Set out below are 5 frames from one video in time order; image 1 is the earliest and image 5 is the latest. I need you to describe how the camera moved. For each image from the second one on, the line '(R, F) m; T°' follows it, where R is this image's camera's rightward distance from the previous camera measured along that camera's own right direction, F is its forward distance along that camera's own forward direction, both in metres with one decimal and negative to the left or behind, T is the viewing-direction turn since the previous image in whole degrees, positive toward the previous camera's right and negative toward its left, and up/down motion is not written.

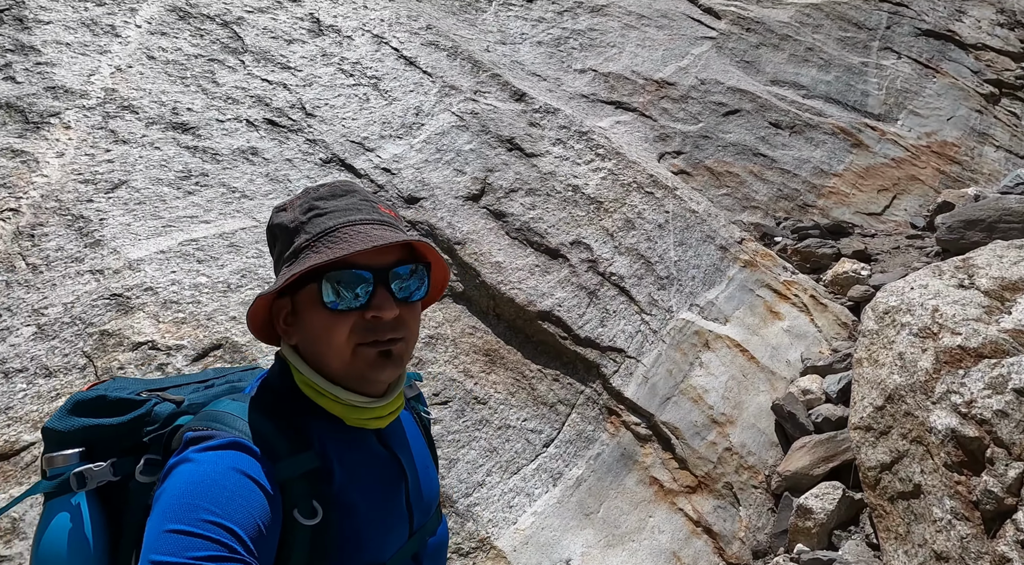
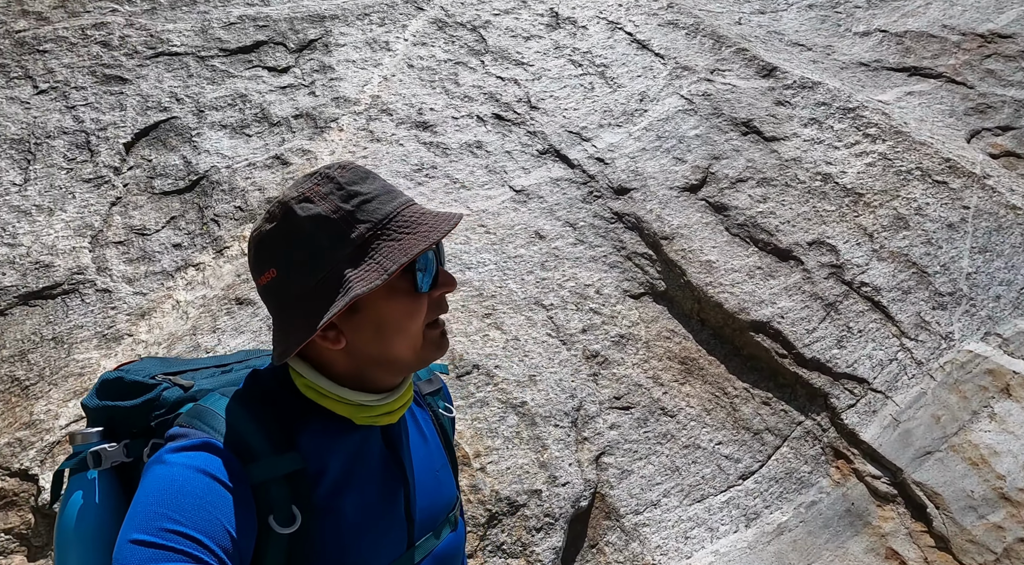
(+0.9, +0.4) m; -32°
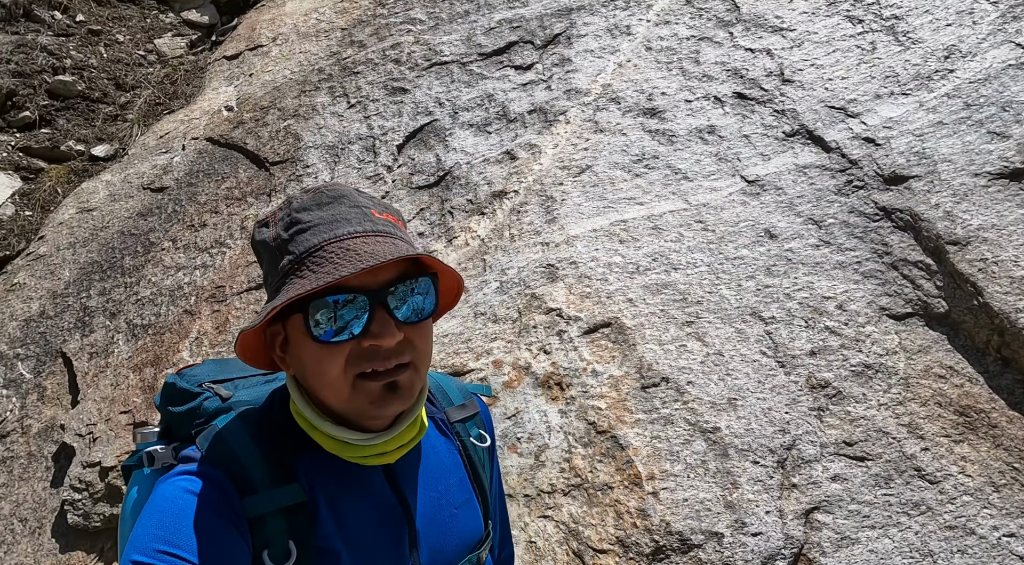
(+0.9, +0.5) m; -34°
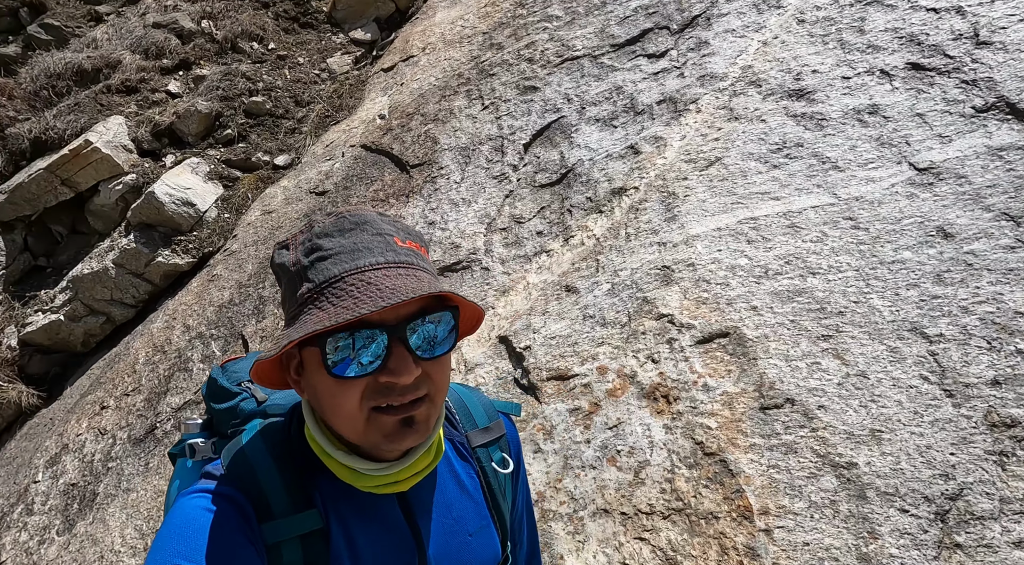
(+0.4, +0.2) m; -17°
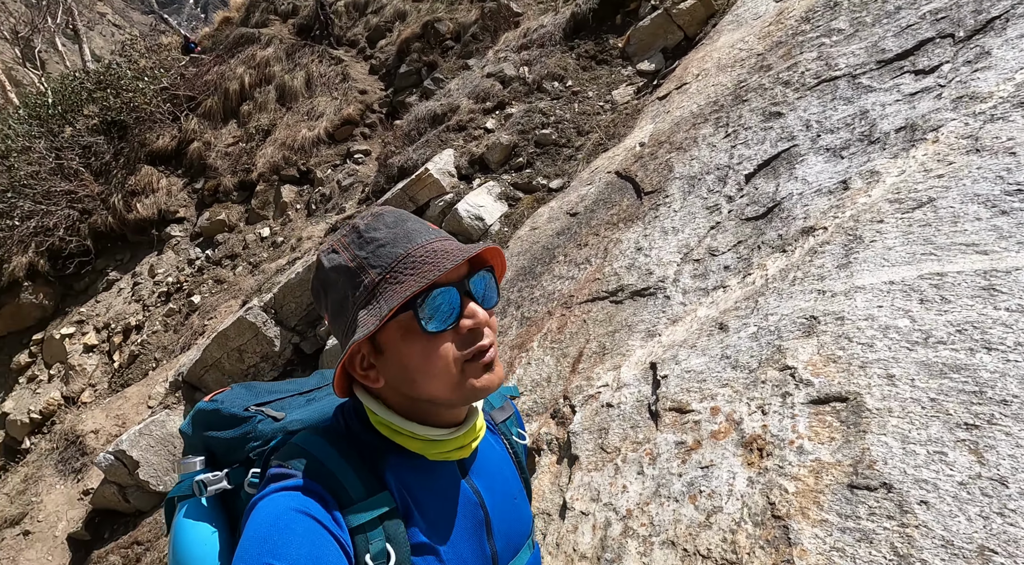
(+0.9, +0.1) m; -30°
